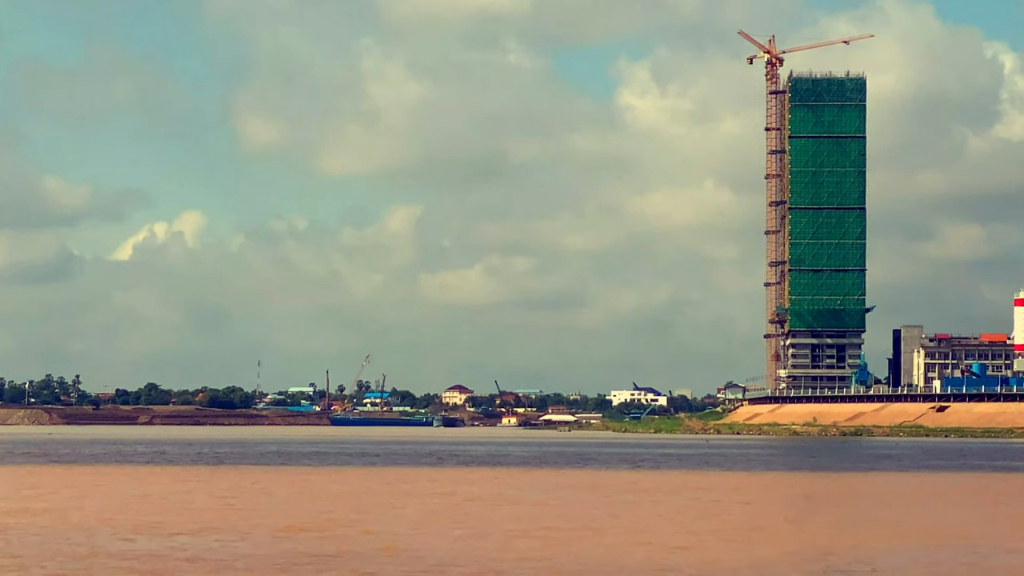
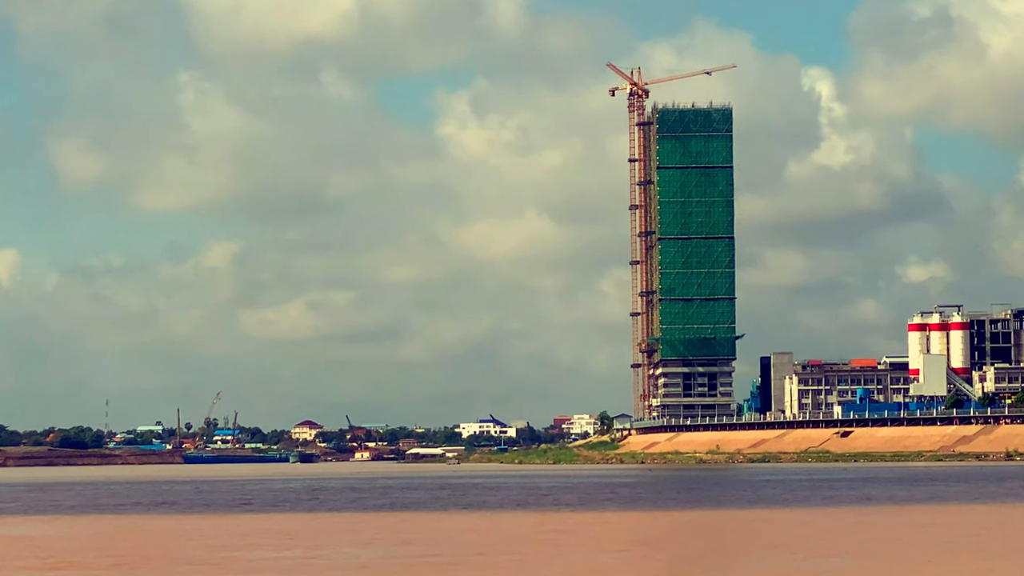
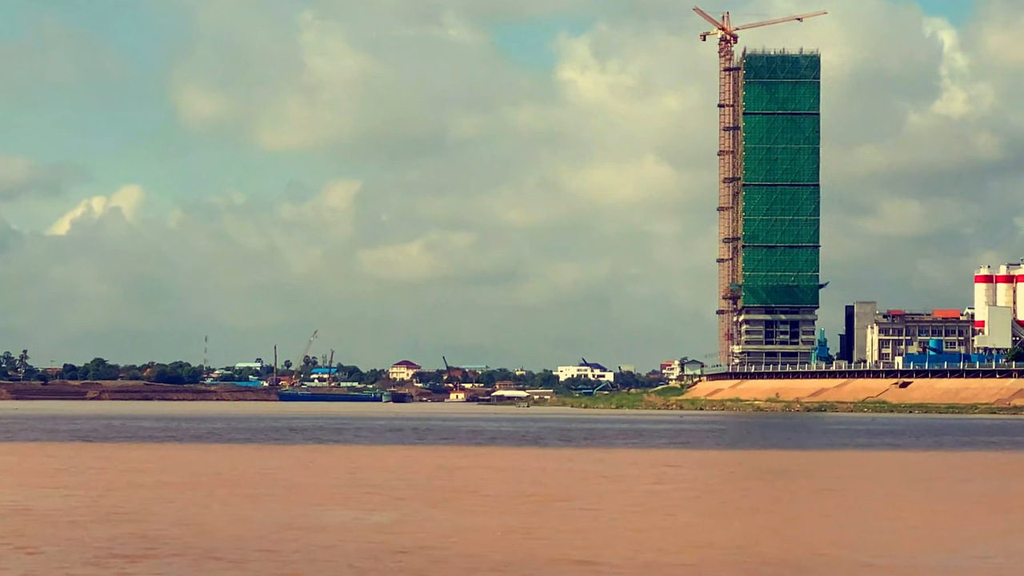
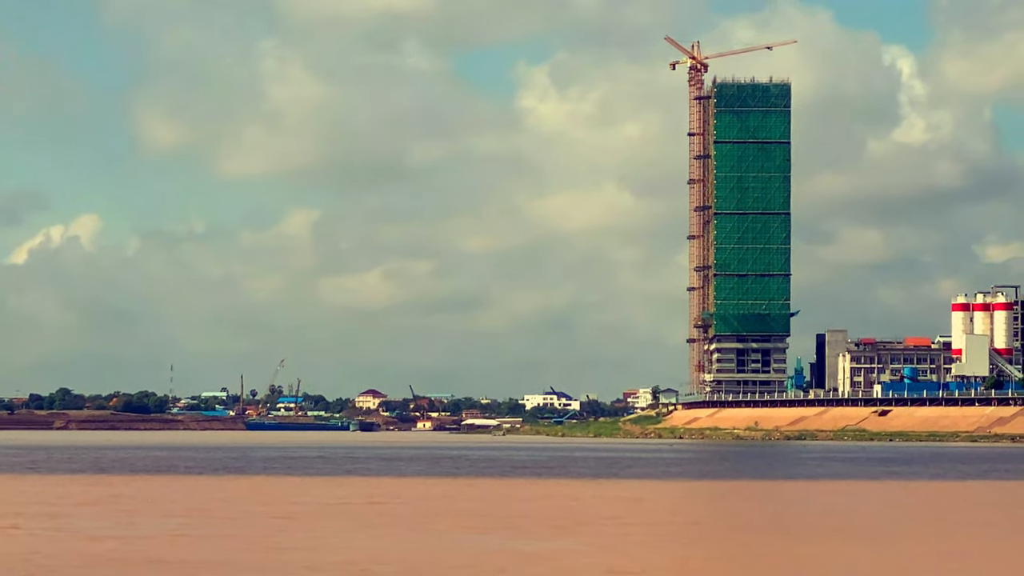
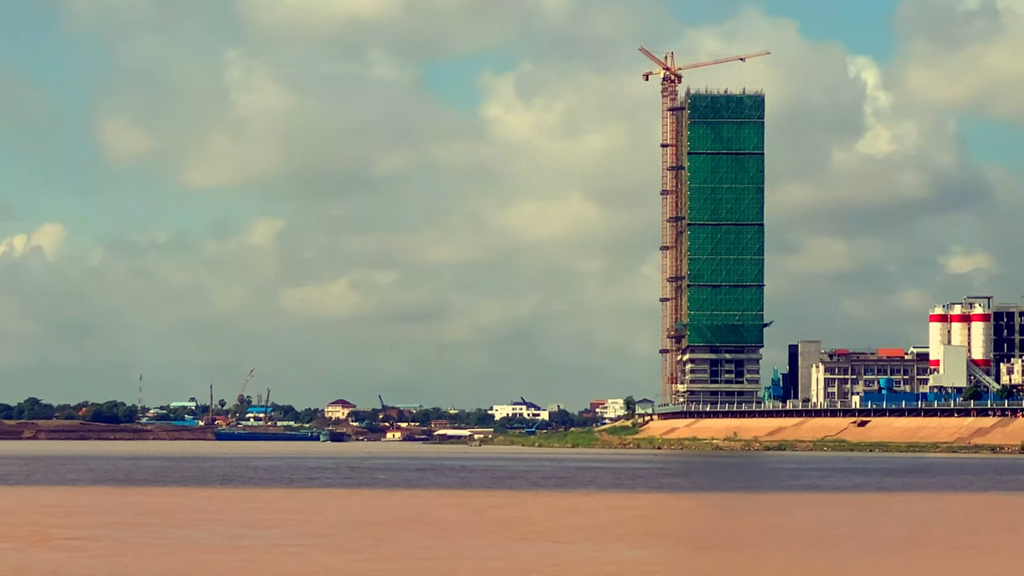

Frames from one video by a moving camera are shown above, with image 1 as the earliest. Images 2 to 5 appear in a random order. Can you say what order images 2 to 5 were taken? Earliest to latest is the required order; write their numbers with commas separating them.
3, 4, 5, 2
